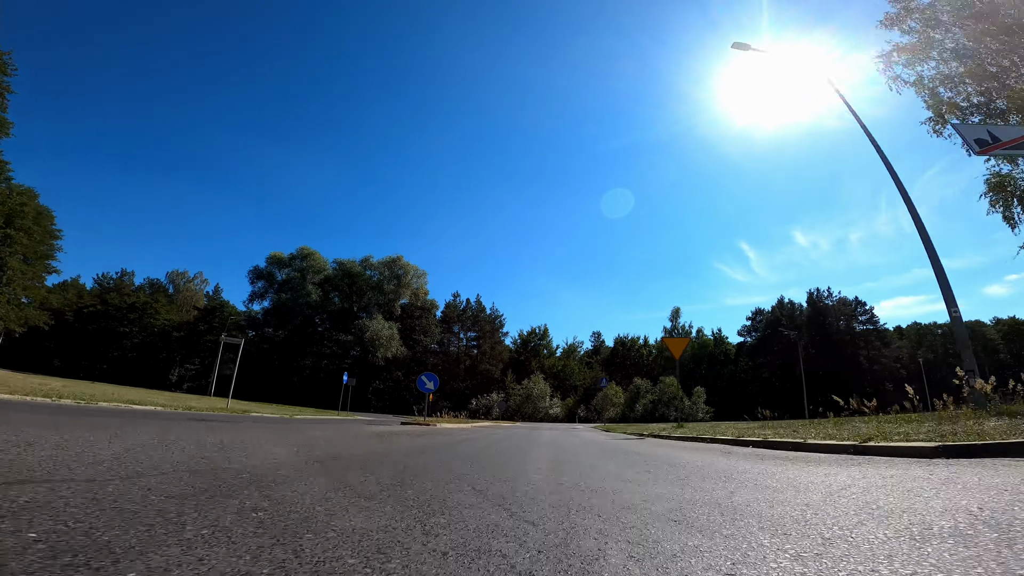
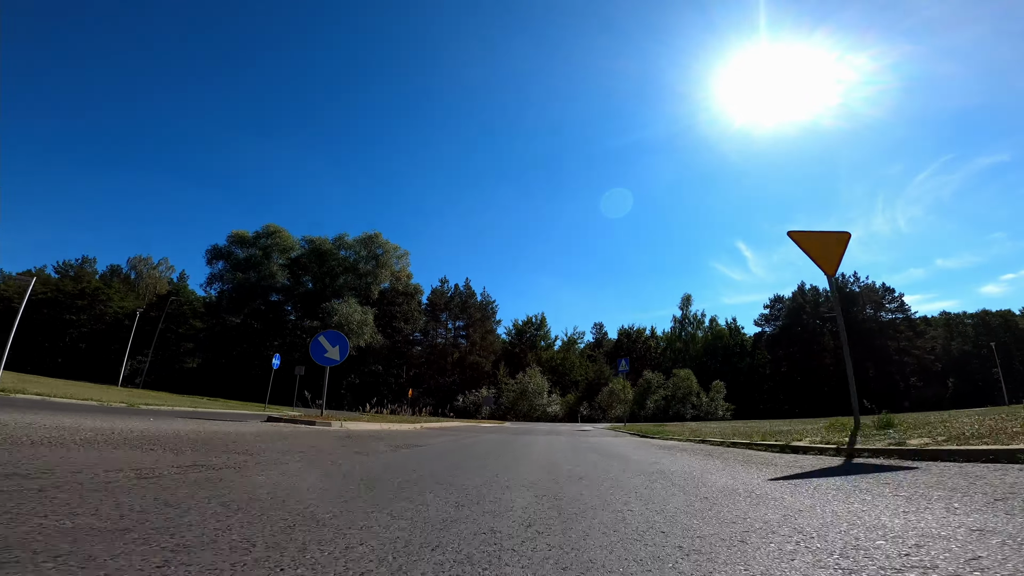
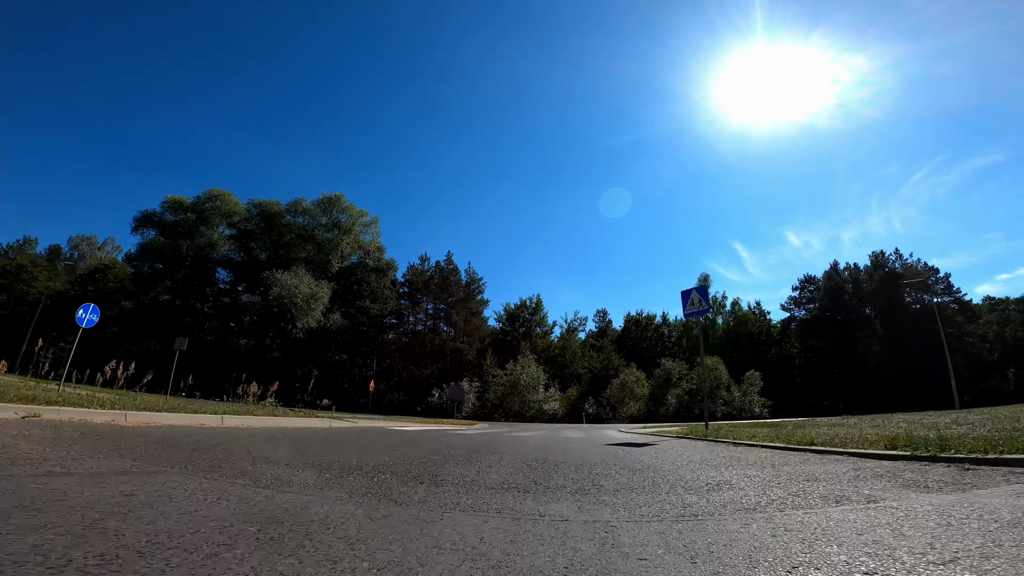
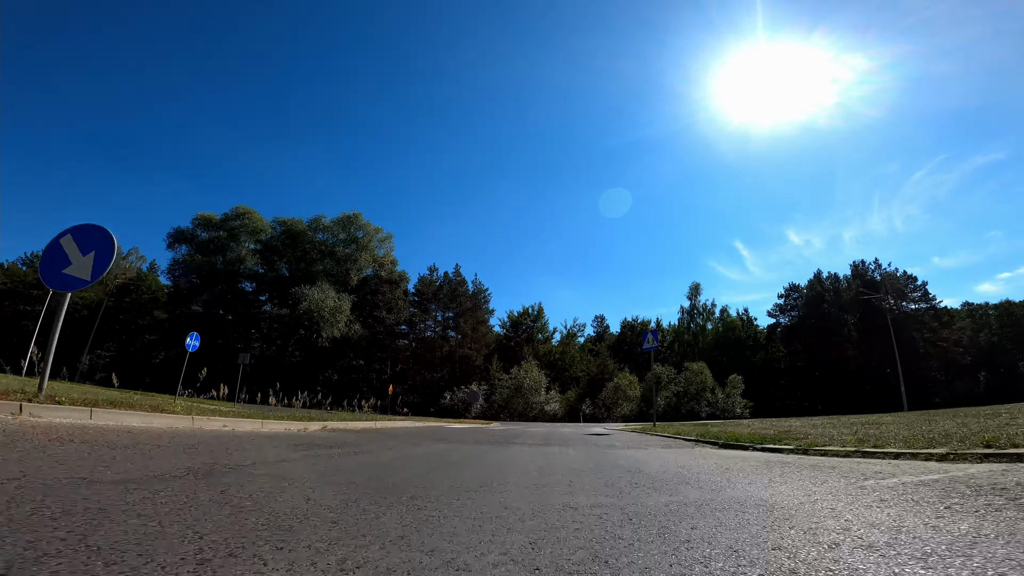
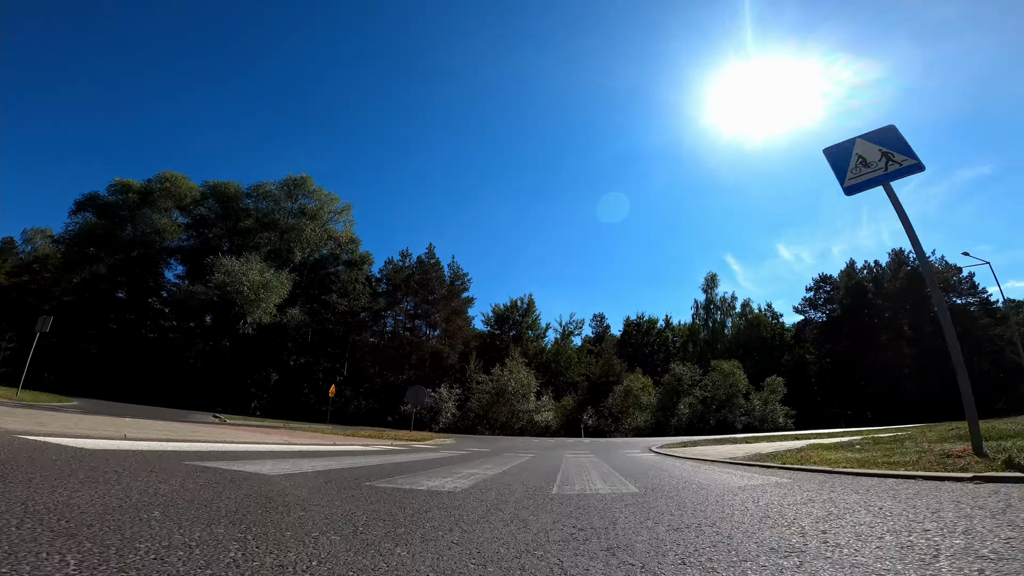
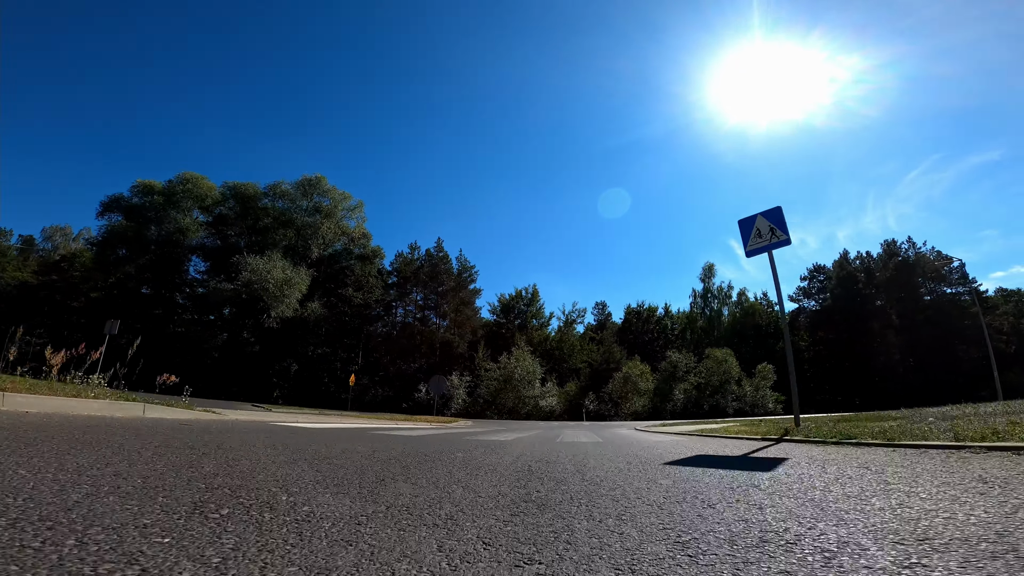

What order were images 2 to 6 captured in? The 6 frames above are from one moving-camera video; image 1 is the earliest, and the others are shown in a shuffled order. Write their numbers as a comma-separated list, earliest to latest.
2, 4, 3, 6, 5
